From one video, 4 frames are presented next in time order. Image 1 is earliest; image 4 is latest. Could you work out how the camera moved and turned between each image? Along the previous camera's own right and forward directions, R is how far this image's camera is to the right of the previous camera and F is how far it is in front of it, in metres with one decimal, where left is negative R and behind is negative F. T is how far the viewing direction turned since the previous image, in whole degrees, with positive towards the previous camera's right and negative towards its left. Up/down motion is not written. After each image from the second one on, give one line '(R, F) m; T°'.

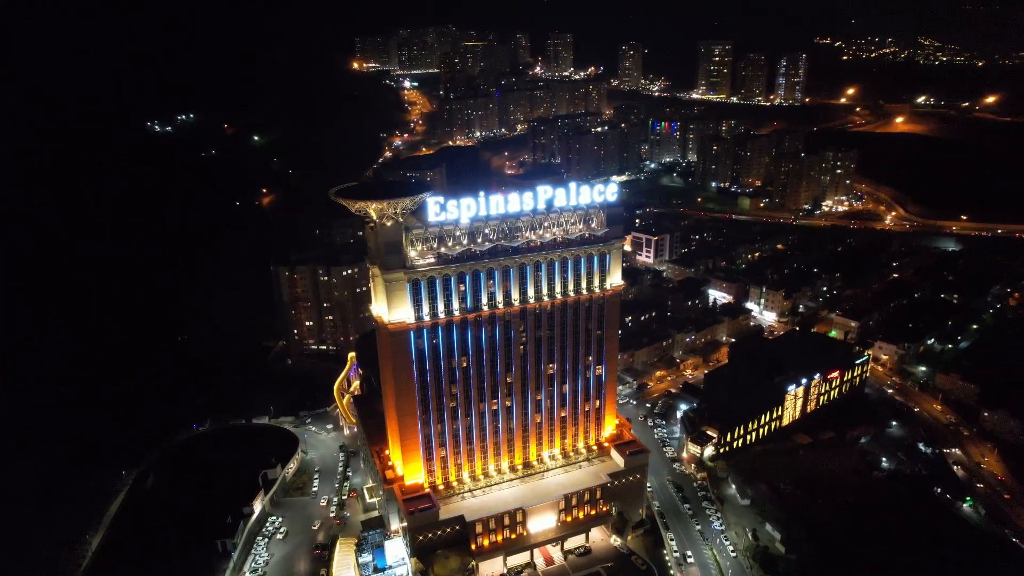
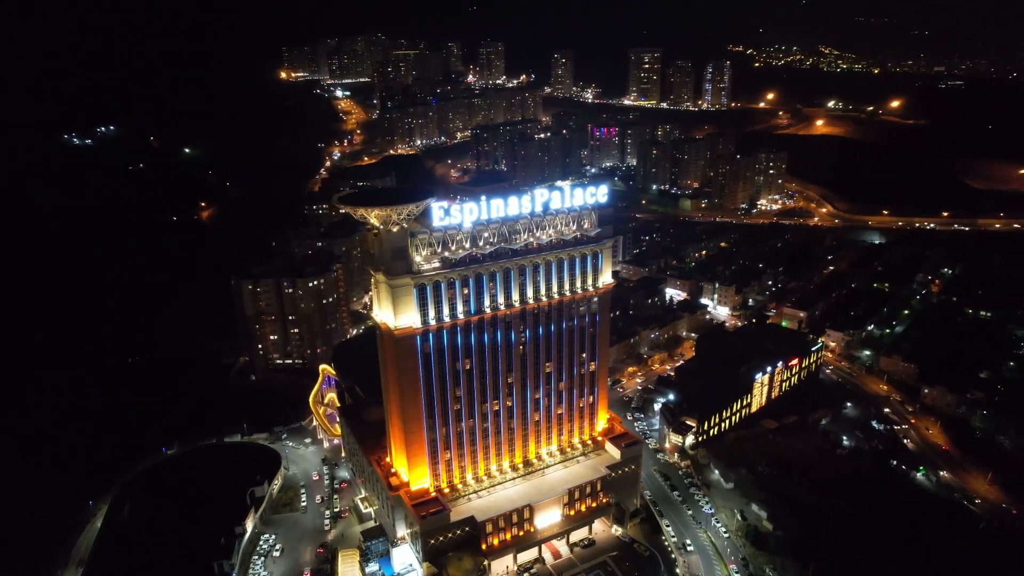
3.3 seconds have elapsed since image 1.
(-3.4, -0.6) m; +6°
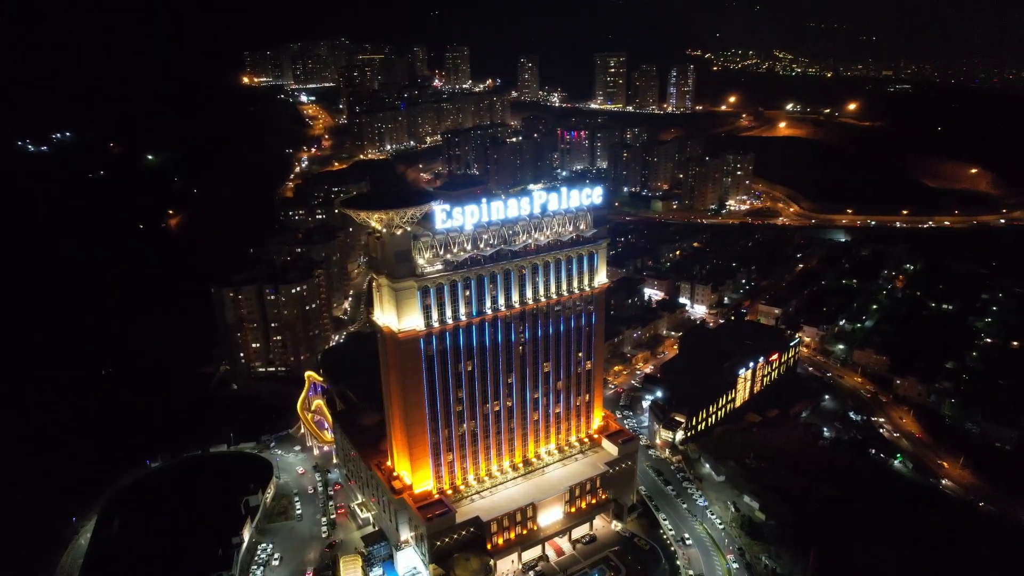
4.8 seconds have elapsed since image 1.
(-1.8, -0.4) m; +3°
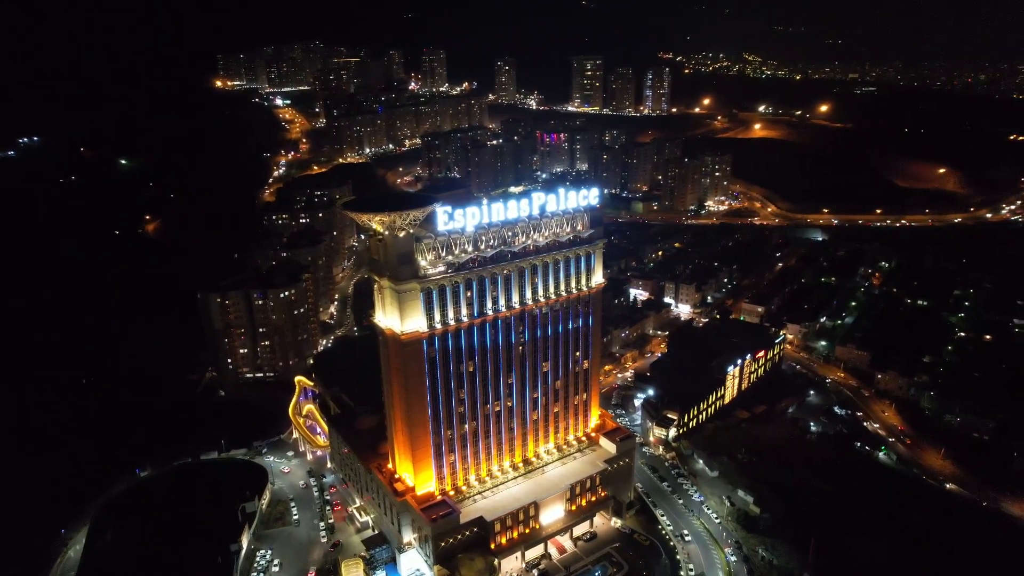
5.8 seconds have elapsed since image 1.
(-1.2, -0.3) m; +2°
